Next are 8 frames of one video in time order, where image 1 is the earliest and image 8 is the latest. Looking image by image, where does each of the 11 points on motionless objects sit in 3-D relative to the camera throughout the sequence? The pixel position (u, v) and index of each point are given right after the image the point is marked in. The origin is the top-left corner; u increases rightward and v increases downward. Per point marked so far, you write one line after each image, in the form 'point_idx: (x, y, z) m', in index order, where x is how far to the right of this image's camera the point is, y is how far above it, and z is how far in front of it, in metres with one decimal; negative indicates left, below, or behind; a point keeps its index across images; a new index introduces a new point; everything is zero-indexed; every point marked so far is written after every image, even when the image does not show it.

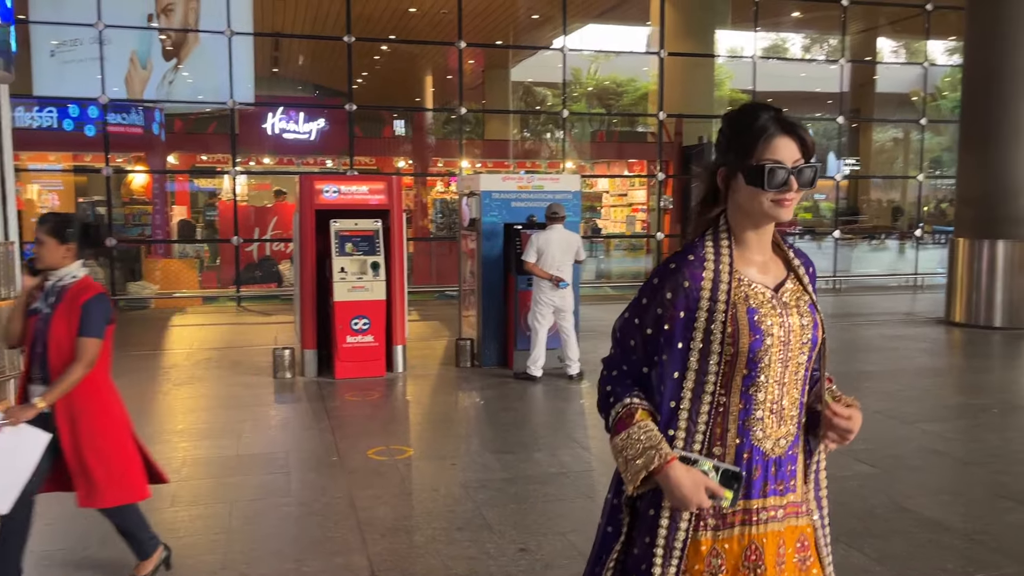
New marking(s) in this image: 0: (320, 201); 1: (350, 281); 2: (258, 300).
0: (-1.7, +0.8, +7.5) m
1: (-1.5, +0.1, +7.5) m
2: (-4.3, -0.2, +14.2) m
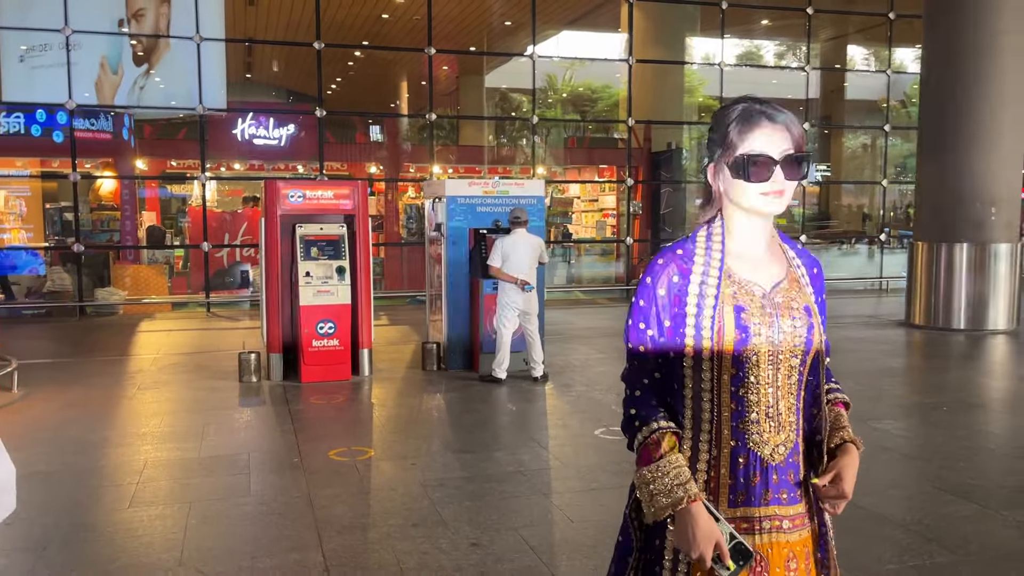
0: (-2.0, +0.7, +7.6) m
1: (-1.8, 0.0, +7.6) m
2: (-4.8, -0.3, +14.1) m
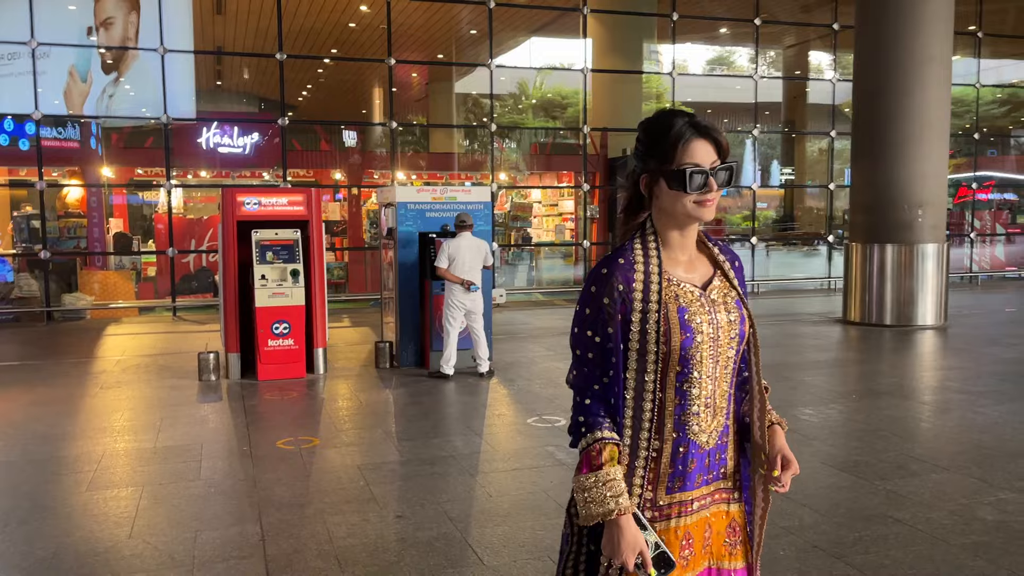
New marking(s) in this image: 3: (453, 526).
0: (-2.6, +0.7, +8.0) m
1: (-2.3, 0.0, +8.0) m
2: (-5.4, -0.4, +14.5) m
3: (-0.3, -1.2, +4.2) m
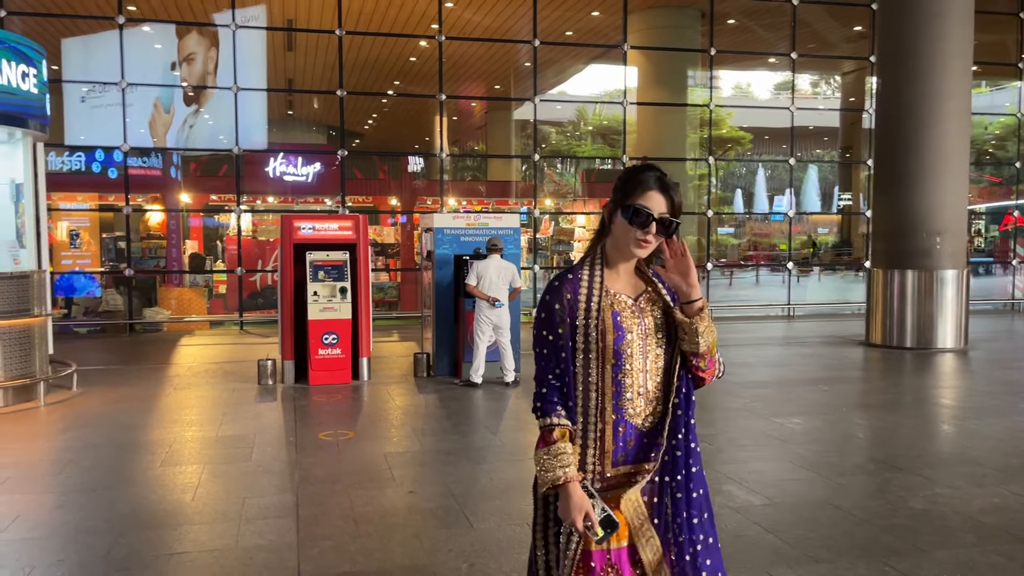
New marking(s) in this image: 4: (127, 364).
0: (-2.3, +0.5, +9.0) m
1: (-2.0, -0.2, +9.0) m
2: (-4.7, -0.7, +15.7) m
3: (-0.3, -1.3, +5.0) m
4: (-4.9, -1.0, +10.7) m
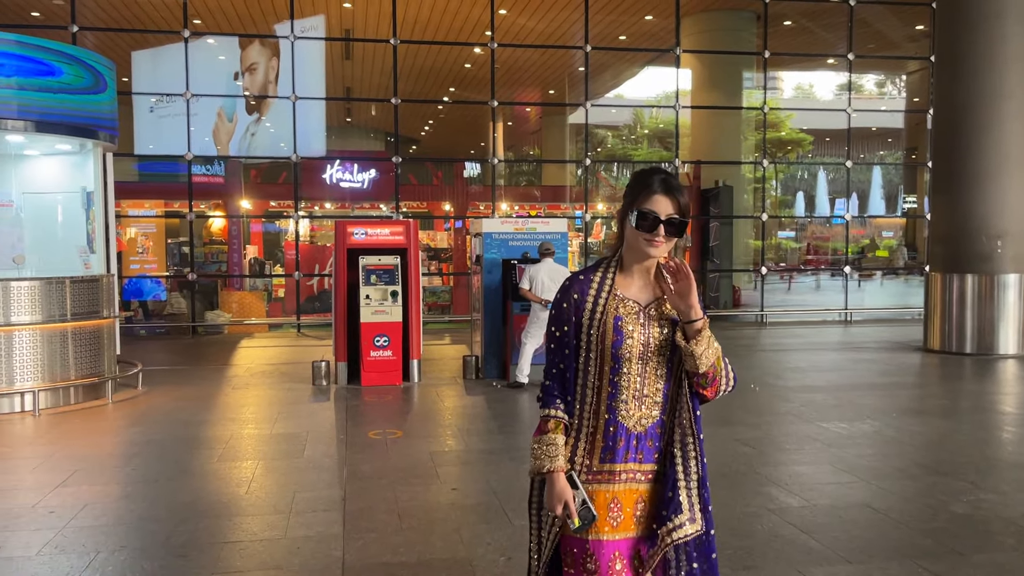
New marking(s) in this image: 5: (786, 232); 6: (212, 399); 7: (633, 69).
0: (-1.8, +0.5, +9.3) m
1: (-1.5, -0.2, +9.2) m
2: (-3.7, -0.8, +16.1) m
3: (-0.1, -1.3, +5.1) m
4: (-4.3, -1.0, +11.1) m
5: (+5.7, +1.2, +17.6) m
6: (-3.1, -1.1, +8.6) m
7: (+2.4, +4.4, +16.8) m
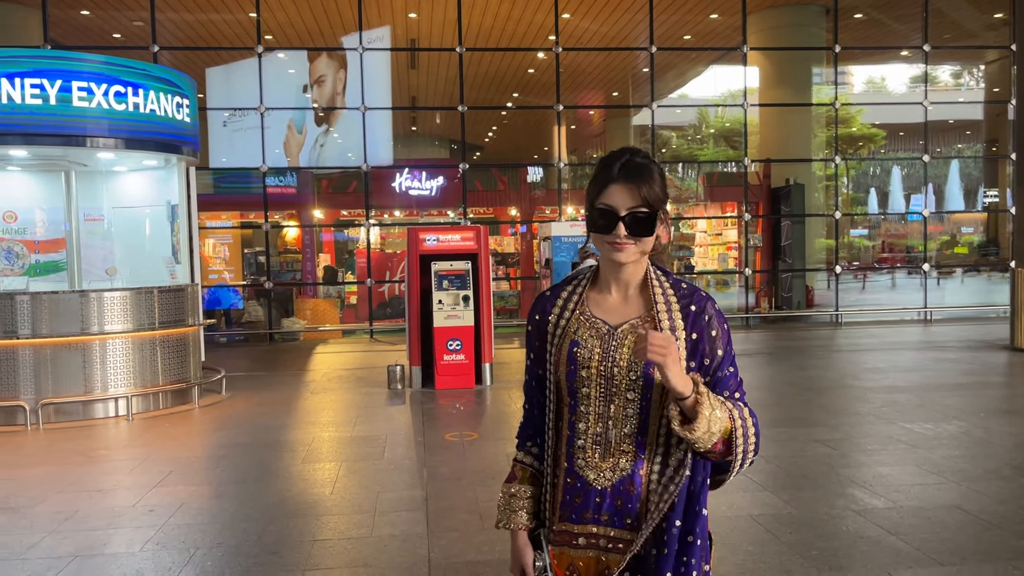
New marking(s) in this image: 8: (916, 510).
0: (-1.0, +0.4, +9.4) m
1: (-0.7, -0.3, +9.4) m
2: (-2.4, -0.9, +16.3) m
3: (+0.4, -1.3, +5.1) m
4: (-3.3, -1.1, +11.5) m
5: (+7.1, +1.2, +17.2) m
6: (-2.3, -1.2, +8.9) m
7: (+3.6, +4.3, +16.7) m
8: (+2.3, -1.2, +4.7) m
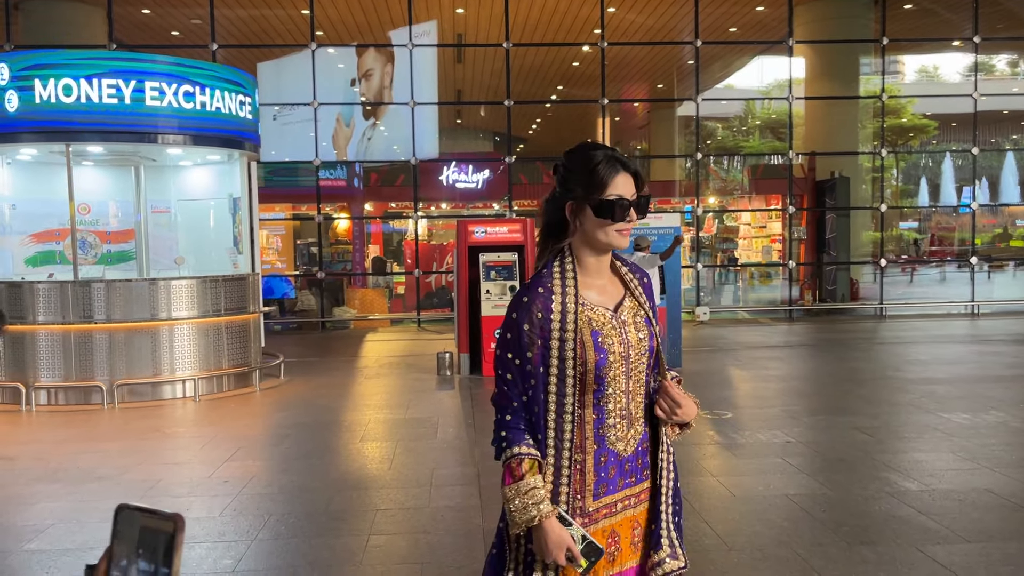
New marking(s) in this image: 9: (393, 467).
0: (-0.5, +0.6, +9.8) m
1: (-0.2, -0.1, +9.7) m
2: (-1.5, -0.7, +16.7) m
3: (+0.7, -1.2, +5.4) m
4: (-2.7, -1.0, +11.9) m
5: (+8.0, +1.3, +17.1) m
6: (-1.8, -1.1, +9.3) m
7: (+4.6, +4.5, +16.7) m
8: (+2.5, -1.2, +4.9) m
9: (-0.8, -1.2, +5.9) m
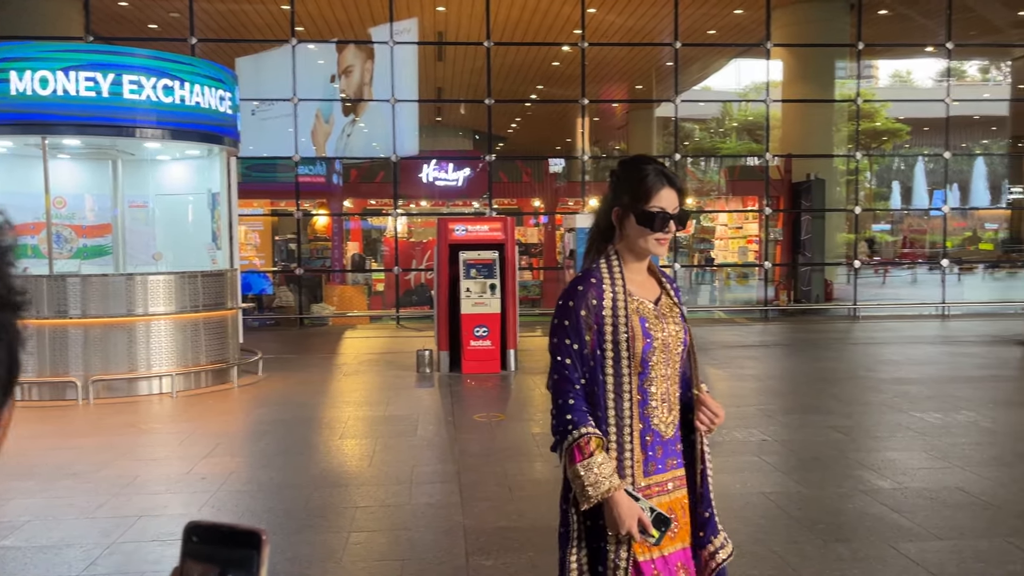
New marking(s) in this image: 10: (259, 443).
0: (-0.7, +0.6, +9.8) m
1: (-0.4, -0.1, +9.7) m
2: (-2.0, -0.6, +16.7) m
3: (+0.6, -1.2, +5.5) m
4: (-3.0, -0.9, +11.9) m
5: (+7.6, +1.3, +17.3) m
6: (-2.1, -1.1, +9.3) m
7: (+4.2, +4.5, +16.9) m
8: (+2.4, -1.2, +5.0) m
9: (-1.0, -1.2, +5.9) m
10: (-2.0, -1.2, +6.7) m
